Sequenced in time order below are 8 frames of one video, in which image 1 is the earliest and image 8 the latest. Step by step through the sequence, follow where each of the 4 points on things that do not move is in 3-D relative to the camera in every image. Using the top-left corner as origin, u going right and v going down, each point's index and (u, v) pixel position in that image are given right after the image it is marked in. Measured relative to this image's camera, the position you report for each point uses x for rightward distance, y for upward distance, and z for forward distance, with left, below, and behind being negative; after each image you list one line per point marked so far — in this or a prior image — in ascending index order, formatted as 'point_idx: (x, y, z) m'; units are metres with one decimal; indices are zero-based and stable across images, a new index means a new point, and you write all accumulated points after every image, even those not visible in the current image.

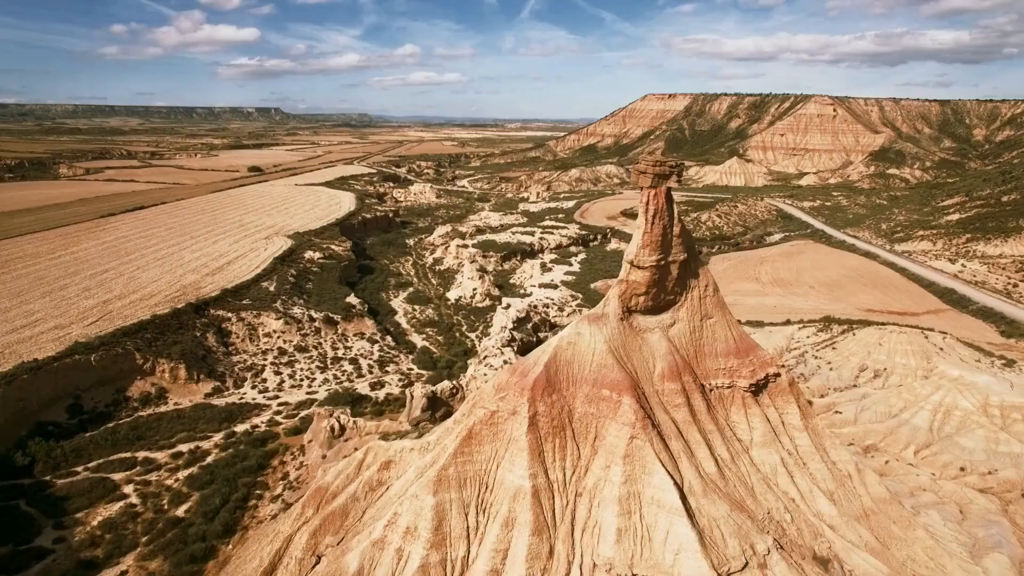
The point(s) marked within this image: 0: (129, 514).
0: (-13.1, -7.8, +18.5) m
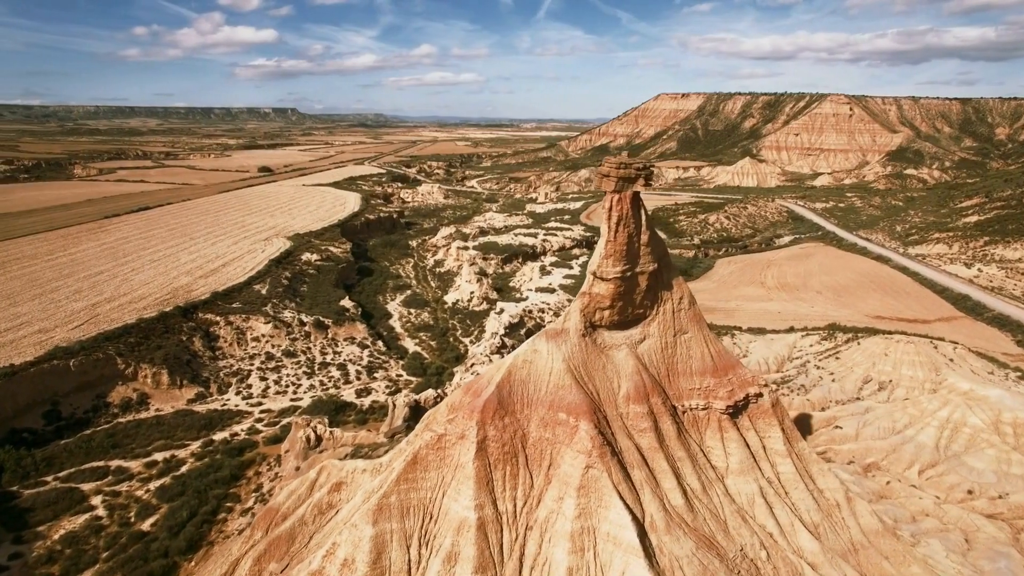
0: (-13.9, -8.0, +17.9) m
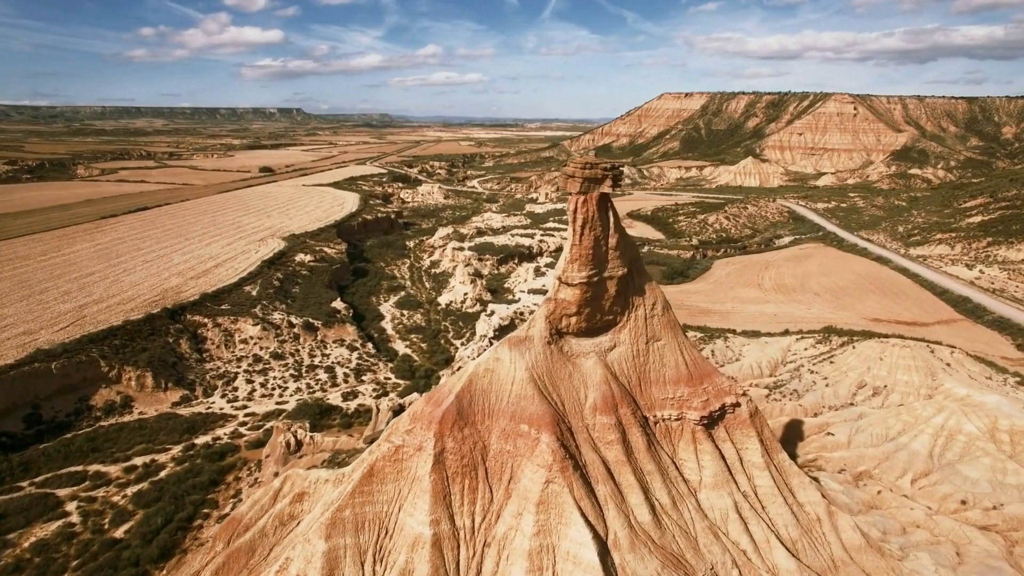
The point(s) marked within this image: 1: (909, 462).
0: (-14.6, -8.1, +17.6) m
1: (+13.6, -5.9, +18.5) m
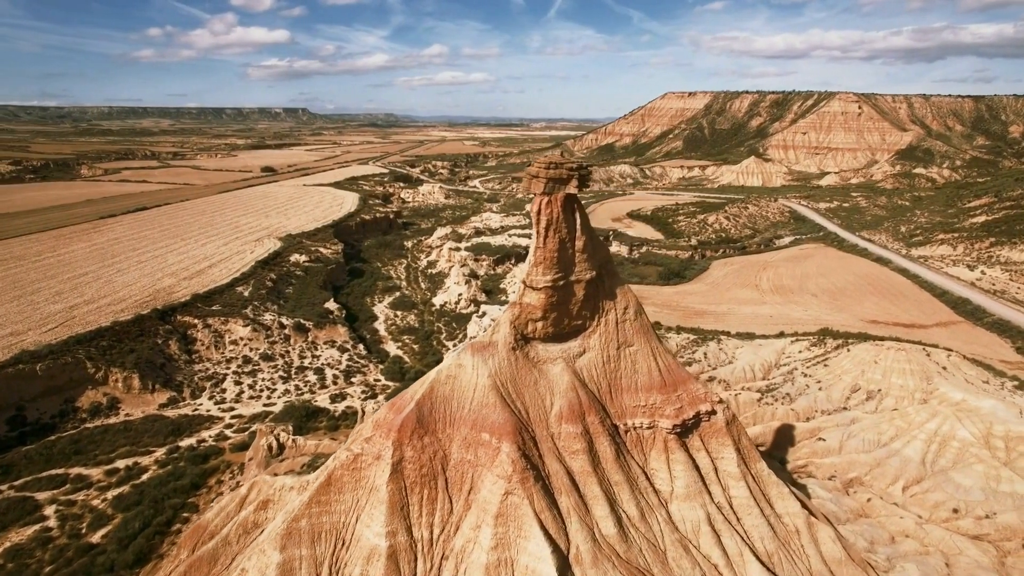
0: (-15.2, -8.1, +17.3) m
1: (+13.0, -6.0, +18.1) m
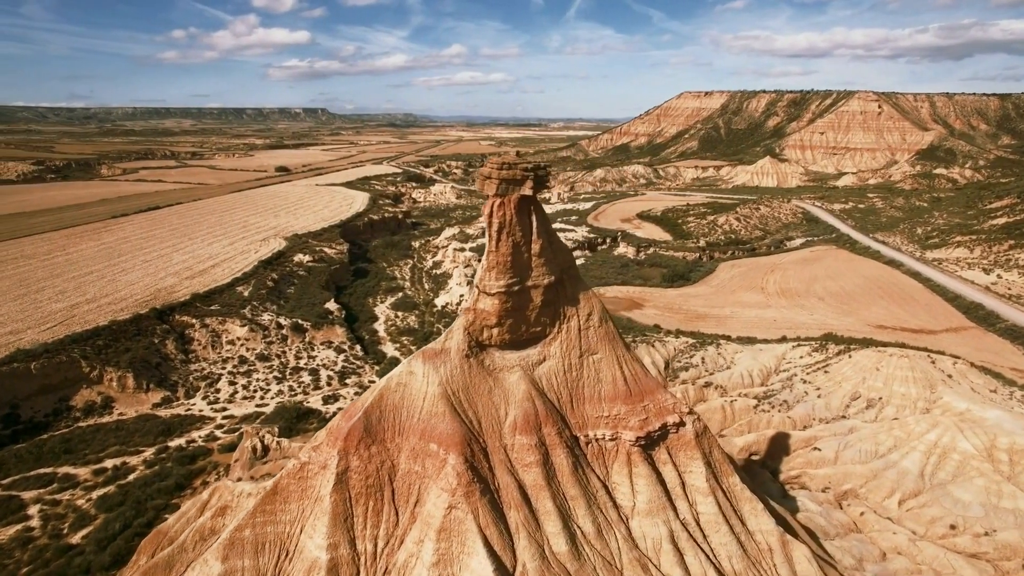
0: (-15.8, -8.1, +17.4) m
1: (+12.4, -6.2, +17.4) m
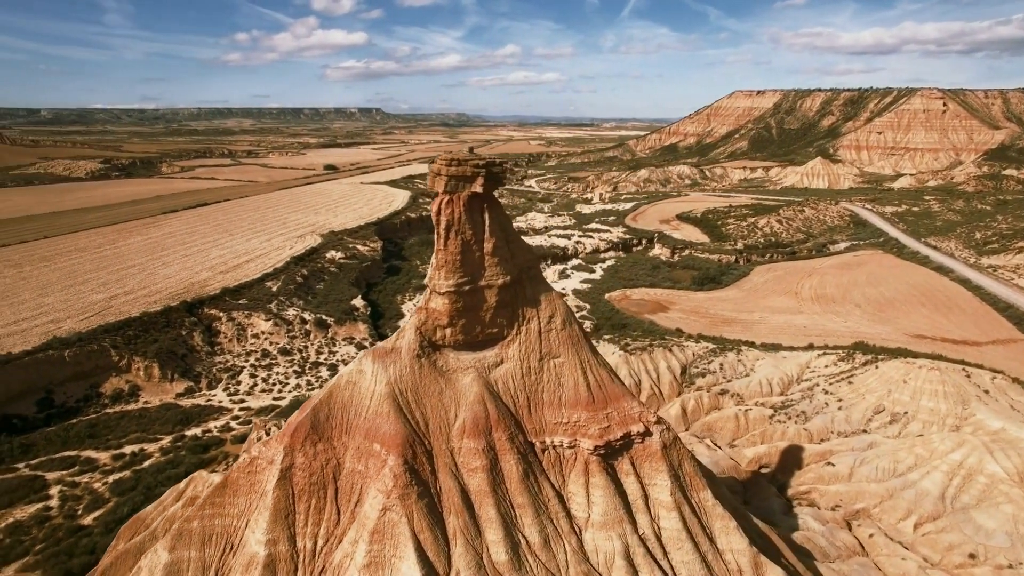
0: (-16.1, -7.8, +18.4) m
1: (+12.1, -6.4, +16.2) m
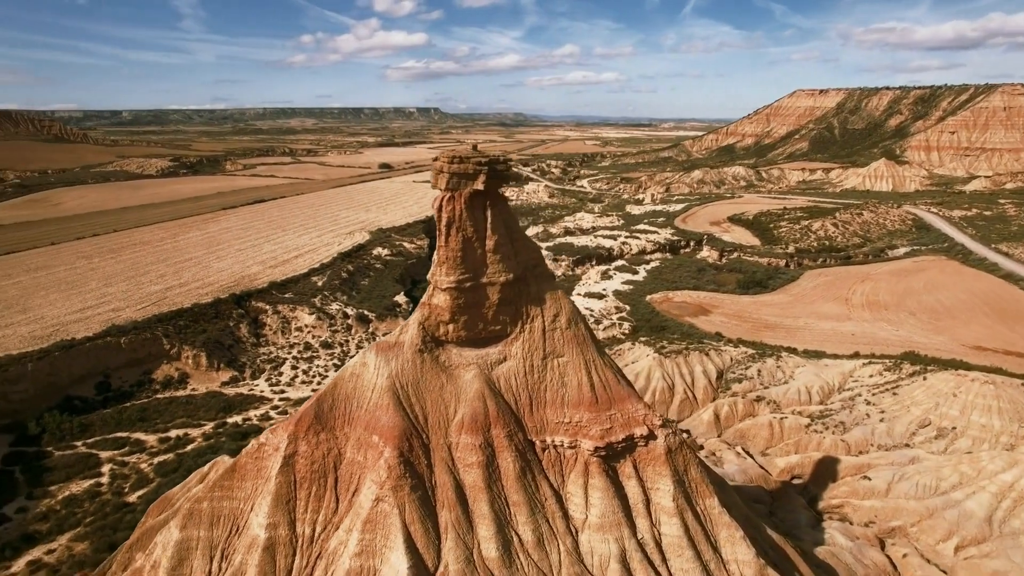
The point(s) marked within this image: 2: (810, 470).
0: (-15.4, -7.5, +19.7) m
1: (+12.5, -6.7, +15.2) m
2: (+10.1, -6.2, +18.4) m
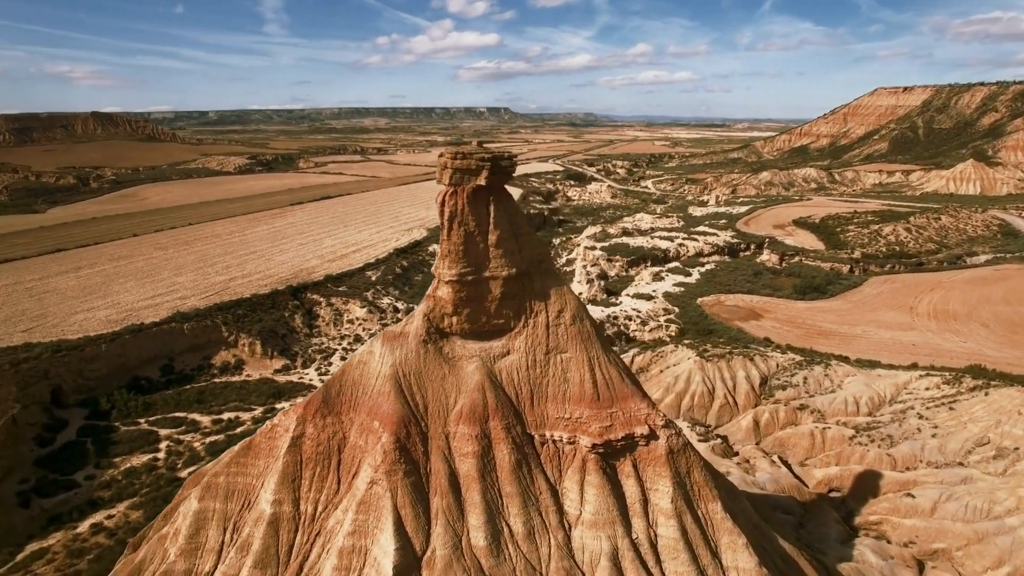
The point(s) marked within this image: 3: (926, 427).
0: (-14.4, -7.0, +21.4) m
1: (+12.9, -6.9, +14.0) m
2: (+10.8, -6.4, +17.5) m
3: (+15.2, -5.2, +19.7) m
